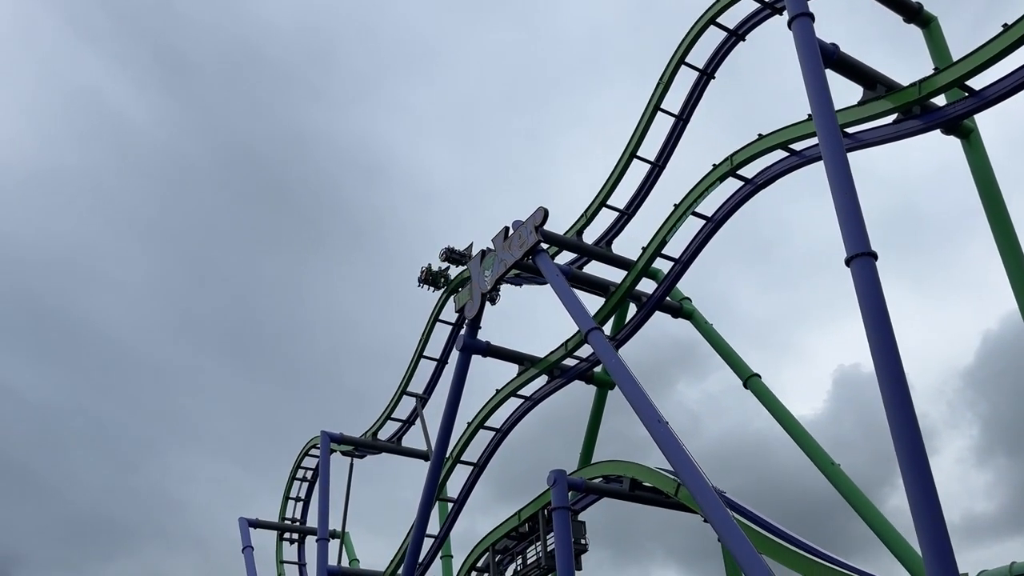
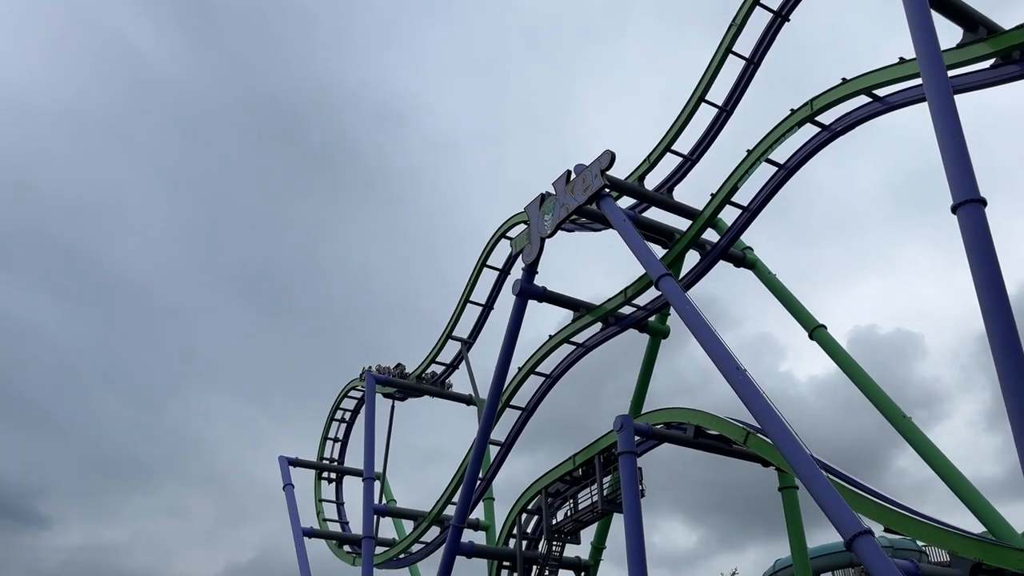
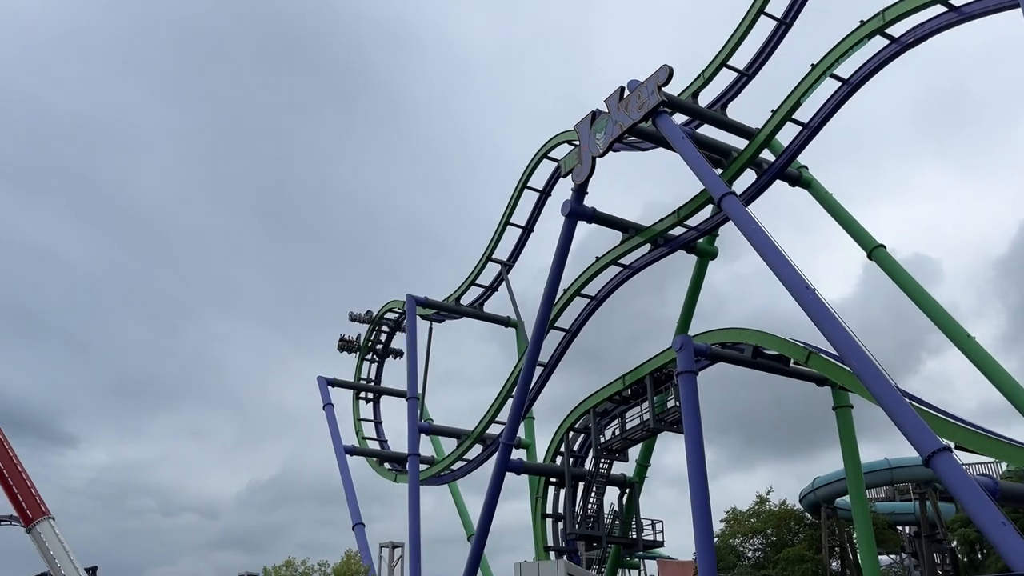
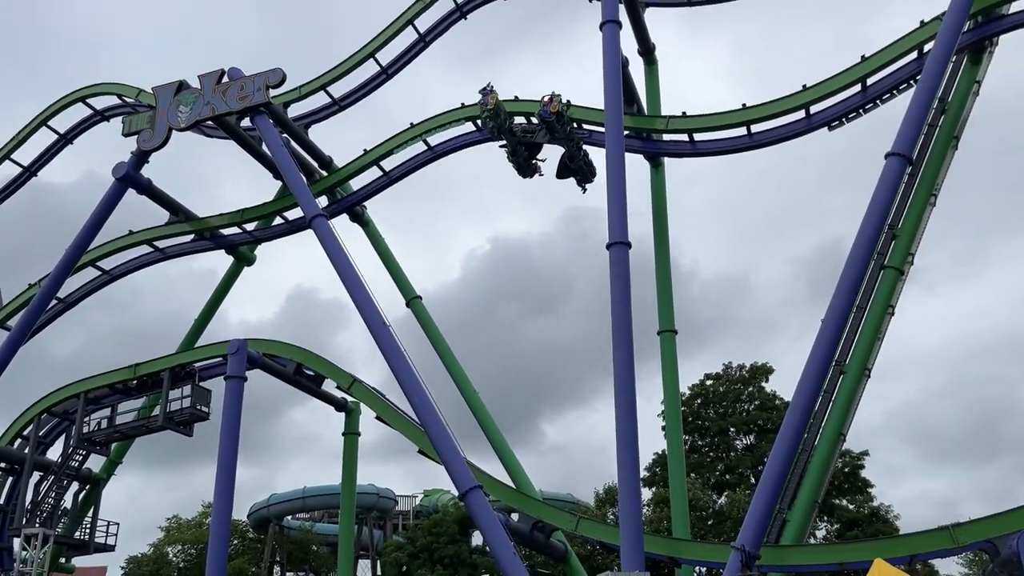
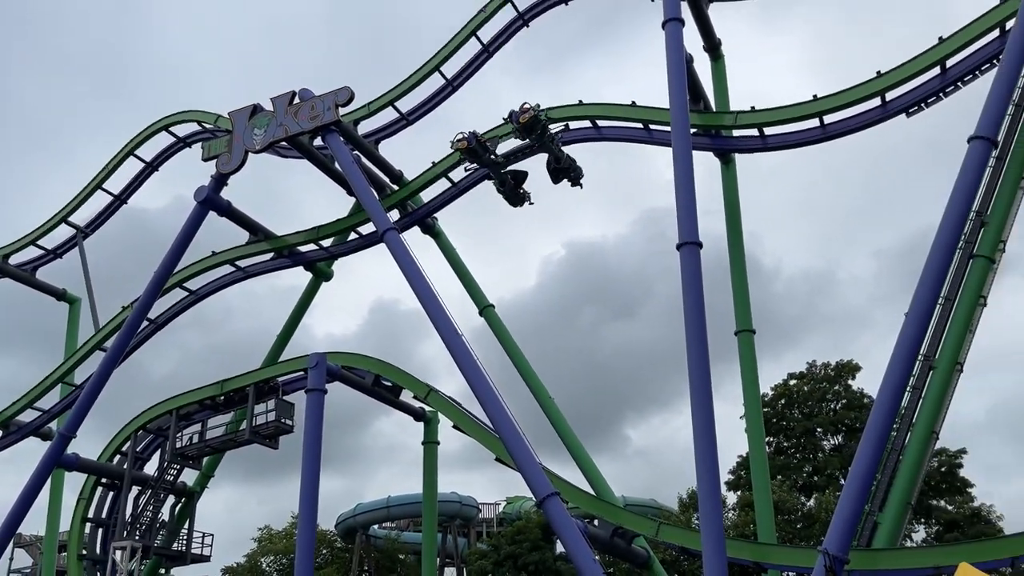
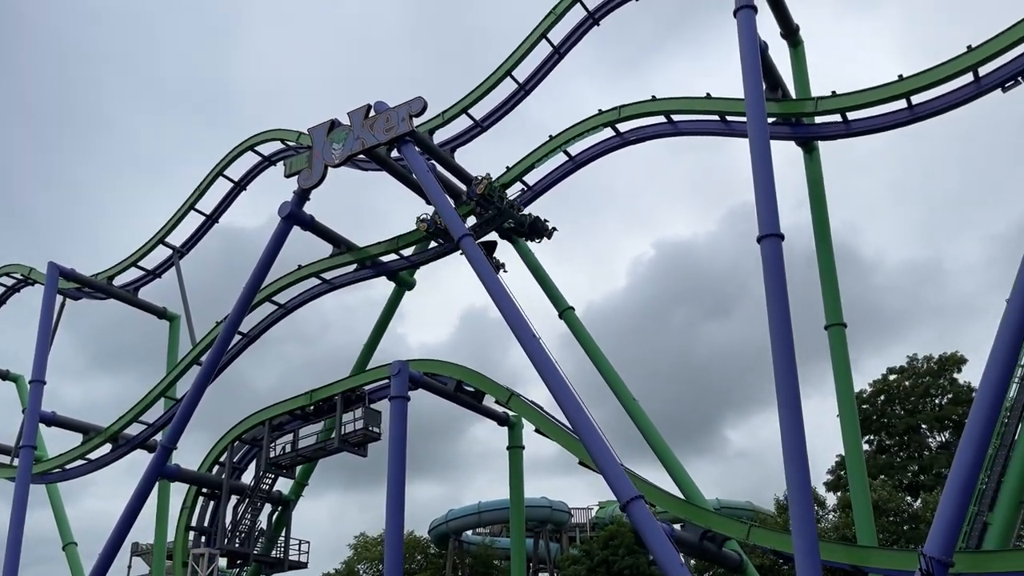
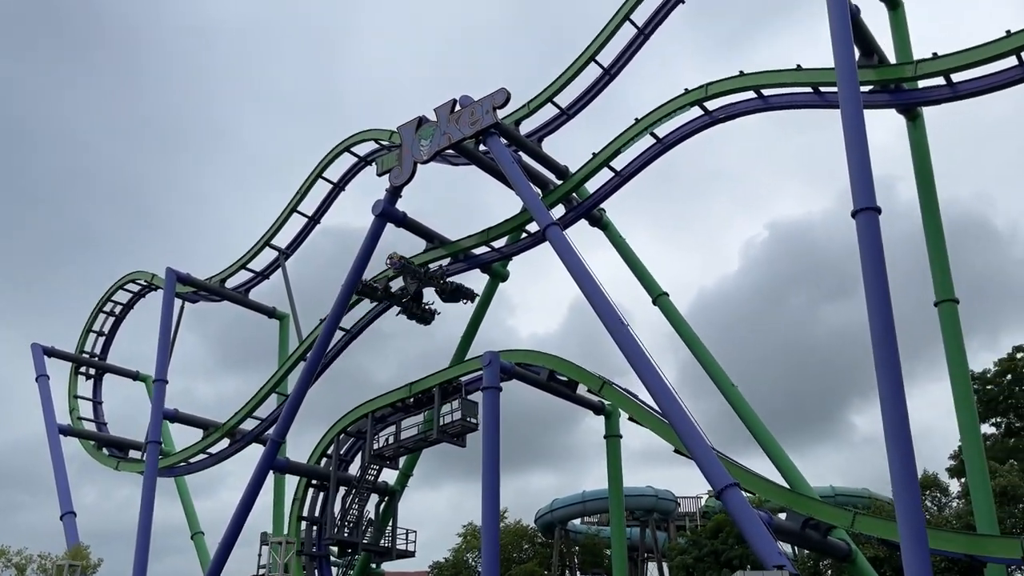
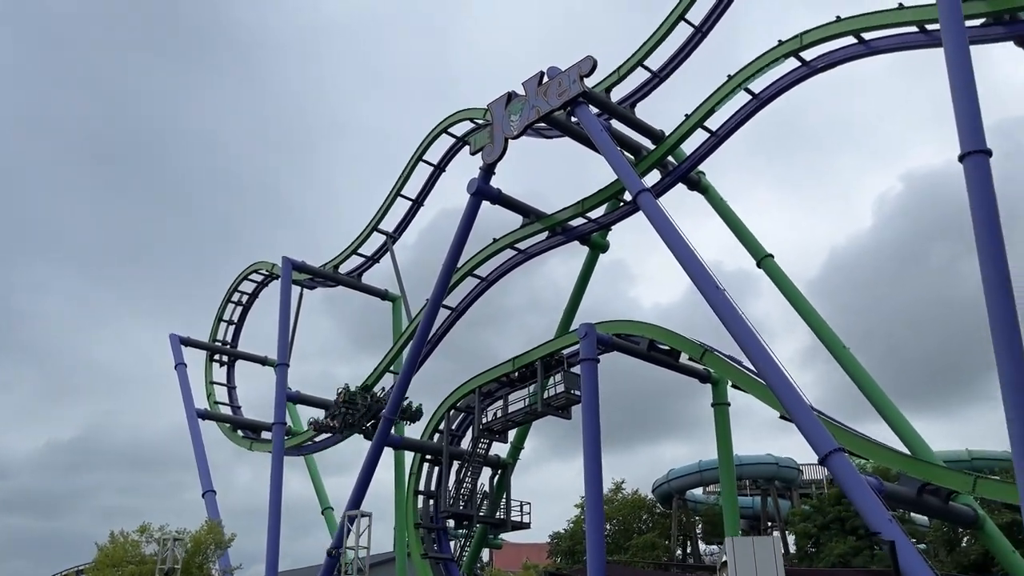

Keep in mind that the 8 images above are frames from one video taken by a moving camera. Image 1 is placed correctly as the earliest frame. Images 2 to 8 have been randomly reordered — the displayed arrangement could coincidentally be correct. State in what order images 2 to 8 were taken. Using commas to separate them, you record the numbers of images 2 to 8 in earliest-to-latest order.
2, 3, 8, 7, 6, 5, 4
